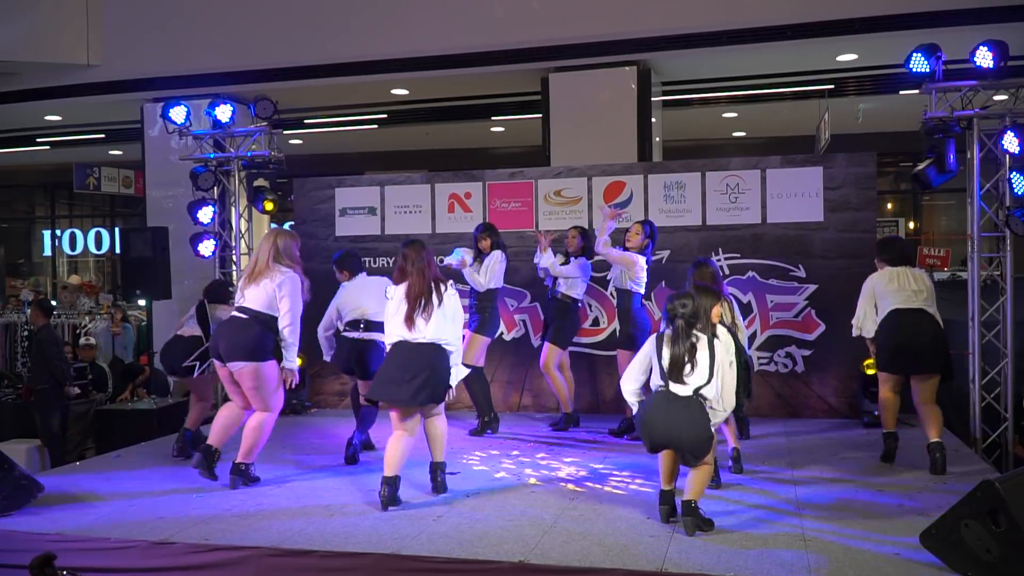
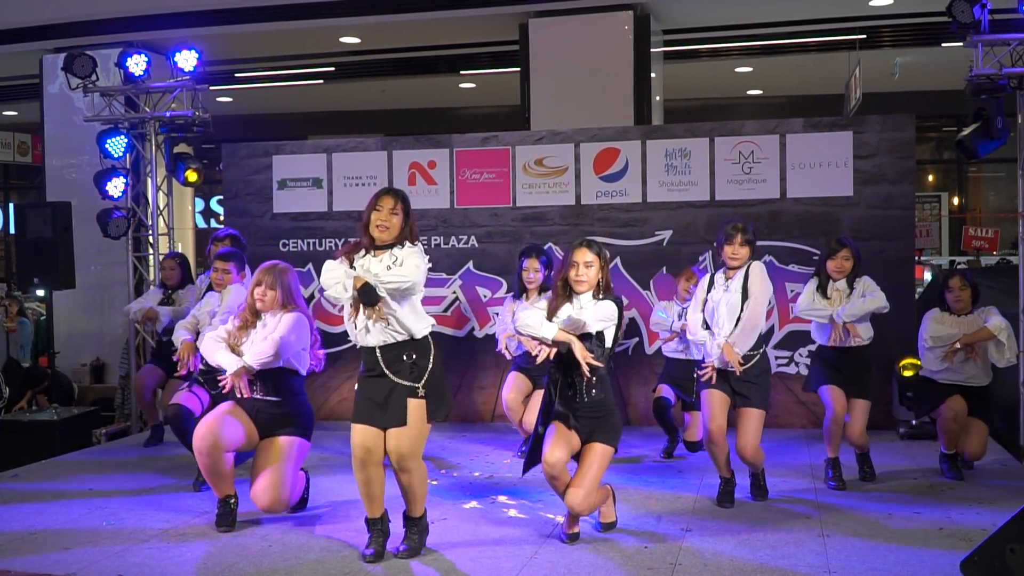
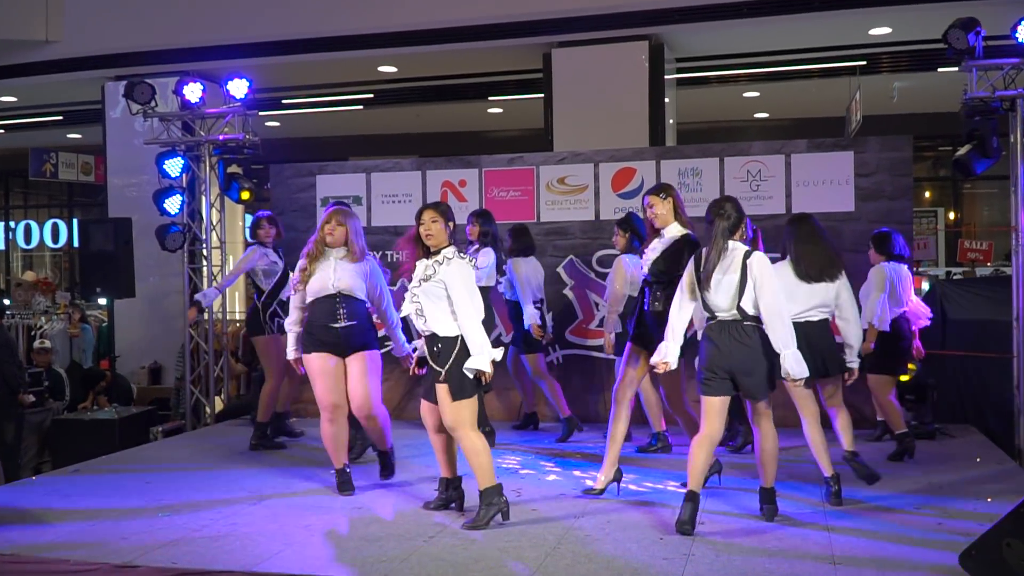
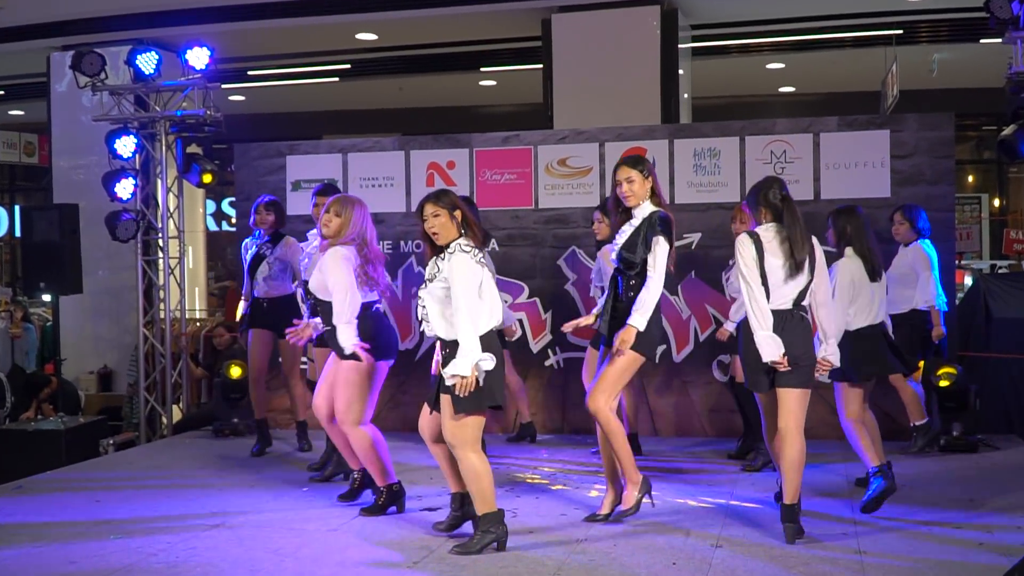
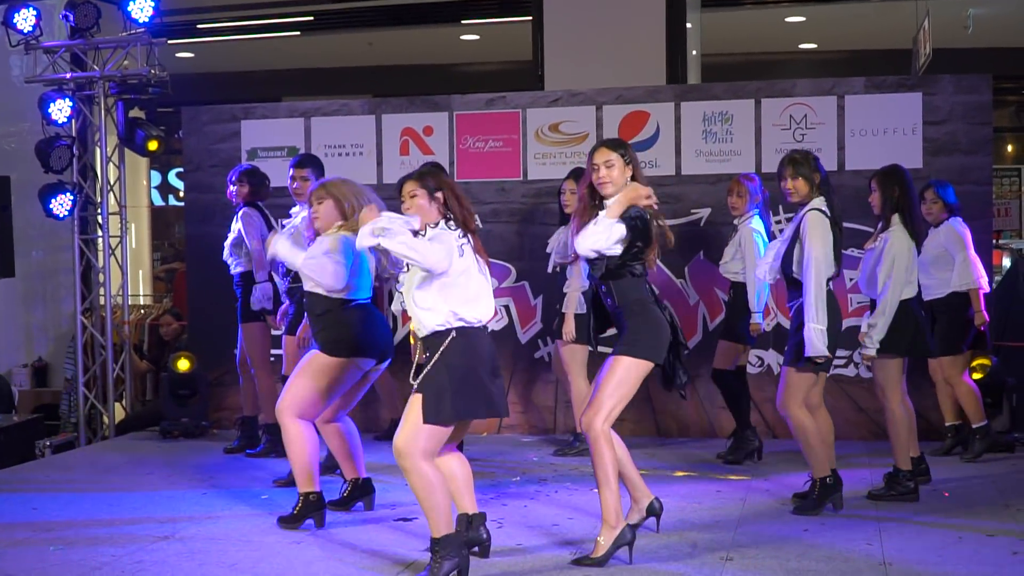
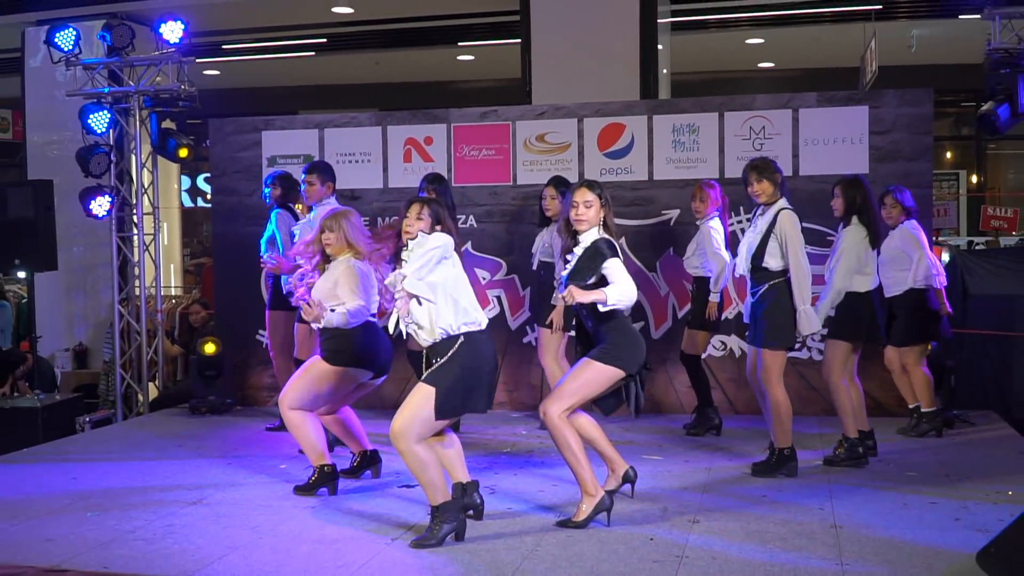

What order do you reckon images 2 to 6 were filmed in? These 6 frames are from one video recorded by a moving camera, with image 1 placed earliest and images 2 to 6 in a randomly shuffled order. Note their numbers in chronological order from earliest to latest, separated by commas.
3, 4, 5, 6, 2
